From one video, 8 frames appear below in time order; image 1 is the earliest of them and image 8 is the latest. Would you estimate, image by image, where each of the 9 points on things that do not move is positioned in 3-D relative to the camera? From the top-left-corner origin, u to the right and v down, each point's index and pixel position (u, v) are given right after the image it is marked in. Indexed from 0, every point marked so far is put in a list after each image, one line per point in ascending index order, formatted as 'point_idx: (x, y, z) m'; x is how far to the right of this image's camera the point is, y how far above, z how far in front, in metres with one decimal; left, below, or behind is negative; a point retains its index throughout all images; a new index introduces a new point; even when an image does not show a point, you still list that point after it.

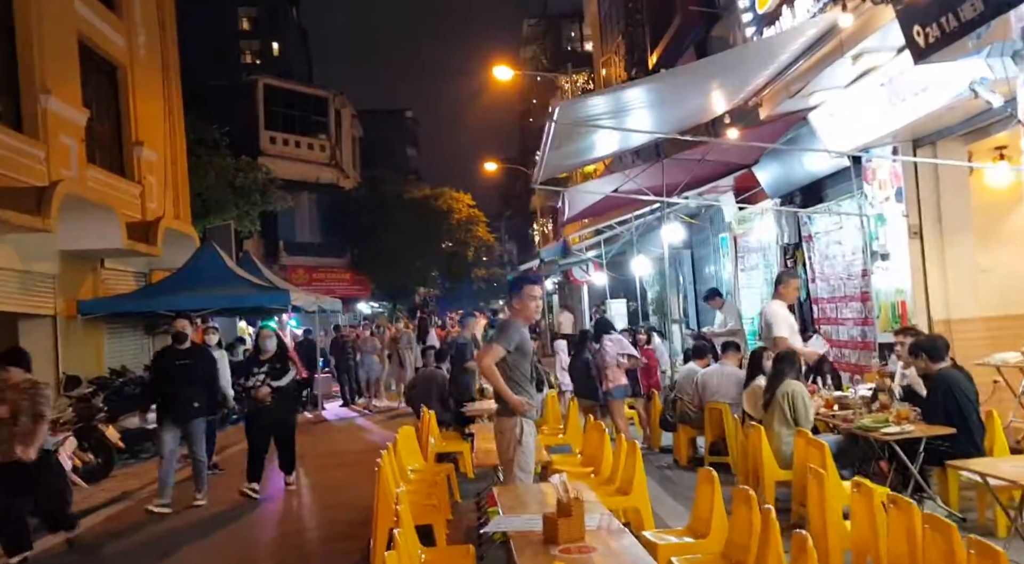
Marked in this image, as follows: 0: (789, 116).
0: (+3.1, +1.8, +10.0) m
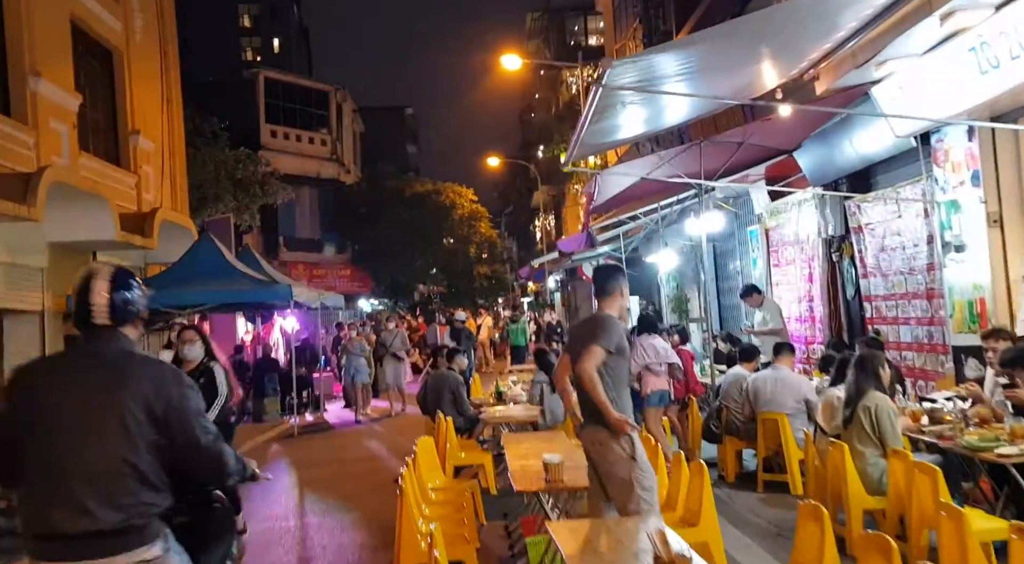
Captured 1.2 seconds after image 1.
0: (+3.3, +1.9, +9.0) m
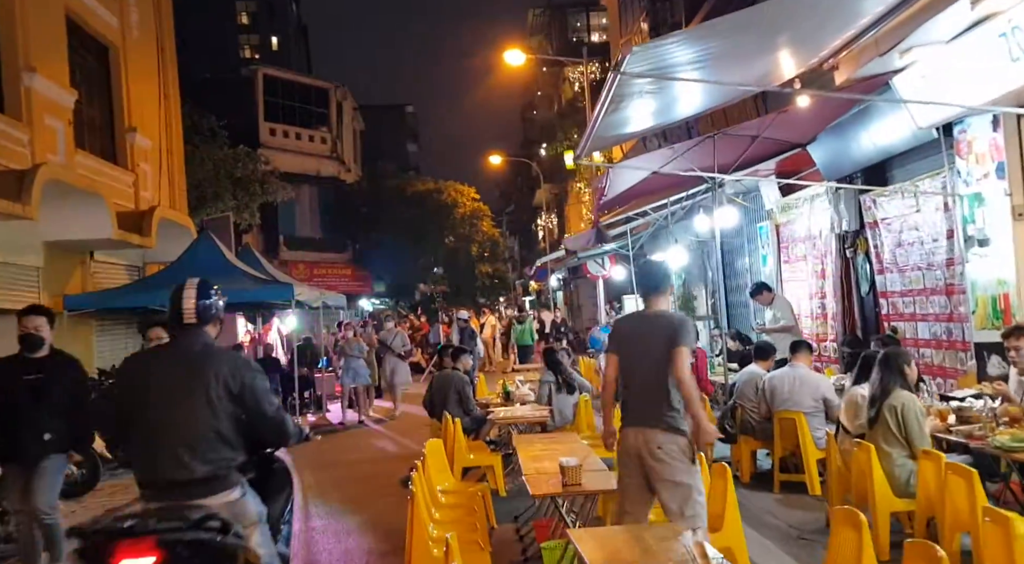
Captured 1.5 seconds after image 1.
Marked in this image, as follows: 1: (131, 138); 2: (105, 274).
0: (+3.4, +1.9, +8.7) m
1: (-7.4, +2.8, +17.7) m
2: (-7.3, +0.1, +16.4) m
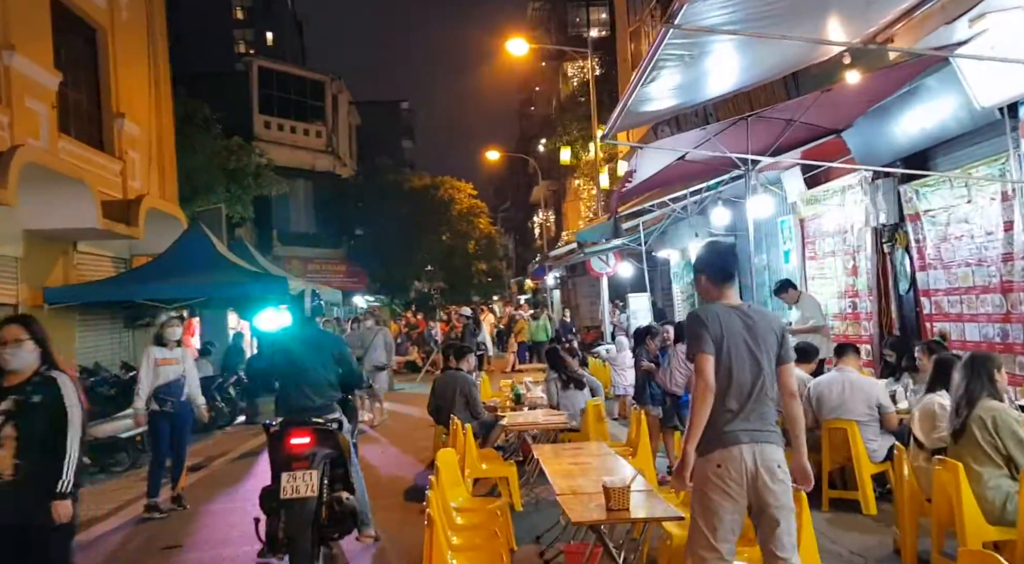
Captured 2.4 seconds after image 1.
0: (+3.6, +2.0, +7.9) m
1: (-7.2, +2.9, +16.8) m
2: (-7.2, +0.2, +15.5) m
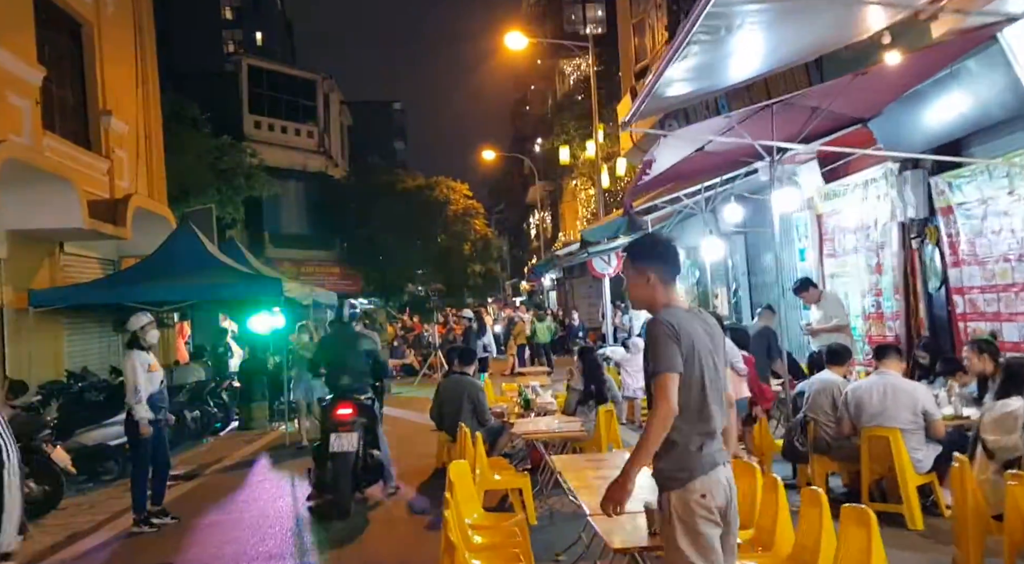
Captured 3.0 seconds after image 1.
0: (+3.7, +2.0, +7.3) m
1: (-7.2, +2.9, +16.1) m
2: (-7.1, +0.2, +14.8) m
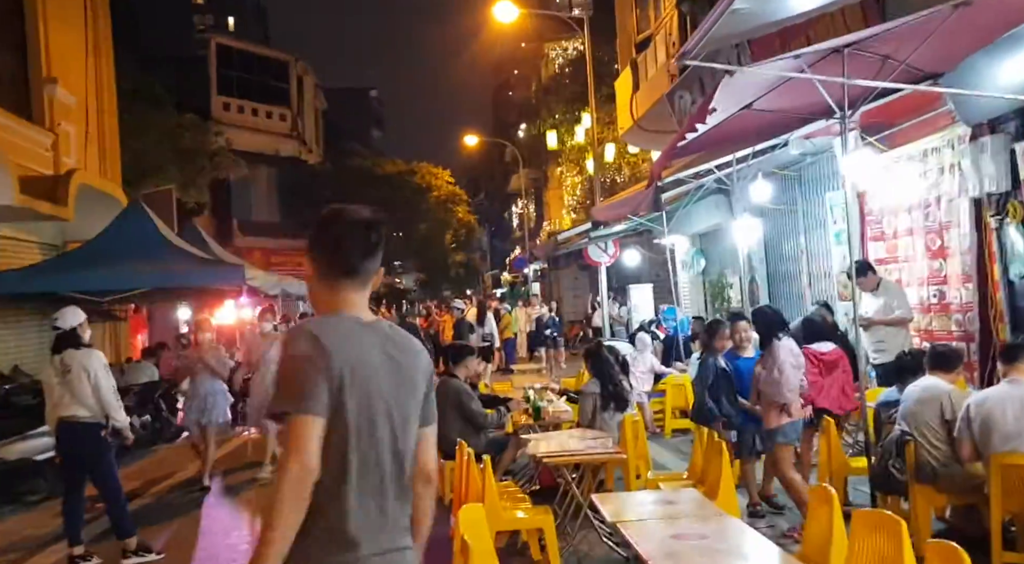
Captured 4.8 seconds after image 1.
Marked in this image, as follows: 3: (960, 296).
0: (+3.8, +2.1, +5.8) m
1: (-7.3, +3.1, +14.2) m
2: (-7.2, +0.4, +13.0) m
3: (+4.5, -0.2, +9.3) m
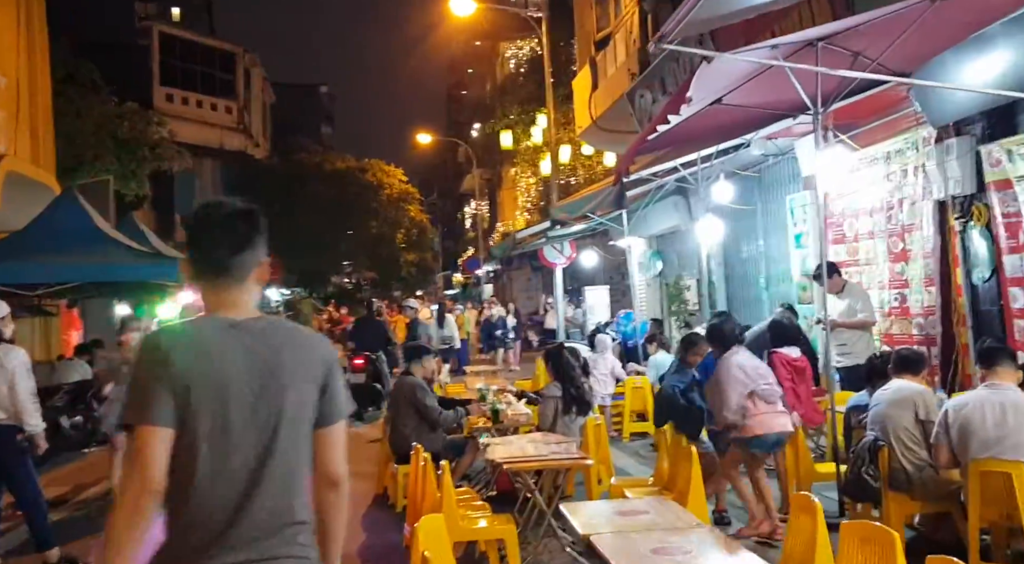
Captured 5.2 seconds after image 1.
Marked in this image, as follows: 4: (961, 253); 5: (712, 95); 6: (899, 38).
0: (+3.7, +2.1, +5.6) m
1: (-8.0, +3.2, +13.5) m
2: (-7.8, +0.5, +12.2) m
3: (+4.1, -0.2, +9.2) m
4: (+4.2, +0.3, +8.6) m
5: (+1.7, +1.6, +7.7) m
6: (+3.0, +1.9, +7.0) m
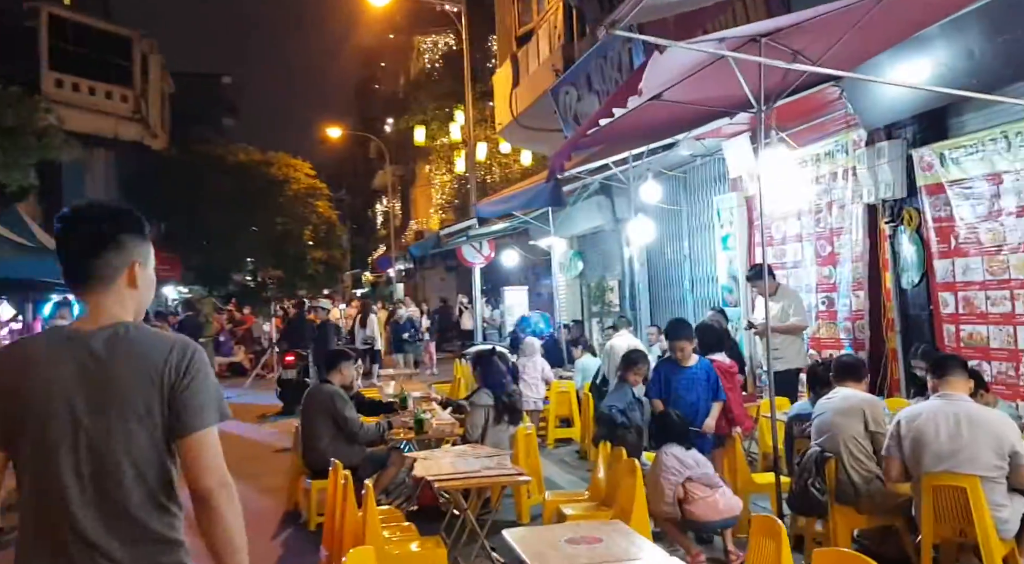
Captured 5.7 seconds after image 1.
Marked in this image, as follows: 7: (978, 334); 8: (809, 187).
0: (+3.3, +2.0, +5.5) m
1: (-9.0, +3.2, +12.2) m
2: (-8.8, +0.6, +10.9) m
3: (+3.4, -0.2, +9.1) m
4: (+3.6, +0.2, +8.6) m
5: (+1.1, +1.6, +7.4) m
6: (+2.5, +1.9, +6.9) m
7: (+3.9, -0.4, +7.6) m
8: (+3.2, +1.0, +9.7) m
